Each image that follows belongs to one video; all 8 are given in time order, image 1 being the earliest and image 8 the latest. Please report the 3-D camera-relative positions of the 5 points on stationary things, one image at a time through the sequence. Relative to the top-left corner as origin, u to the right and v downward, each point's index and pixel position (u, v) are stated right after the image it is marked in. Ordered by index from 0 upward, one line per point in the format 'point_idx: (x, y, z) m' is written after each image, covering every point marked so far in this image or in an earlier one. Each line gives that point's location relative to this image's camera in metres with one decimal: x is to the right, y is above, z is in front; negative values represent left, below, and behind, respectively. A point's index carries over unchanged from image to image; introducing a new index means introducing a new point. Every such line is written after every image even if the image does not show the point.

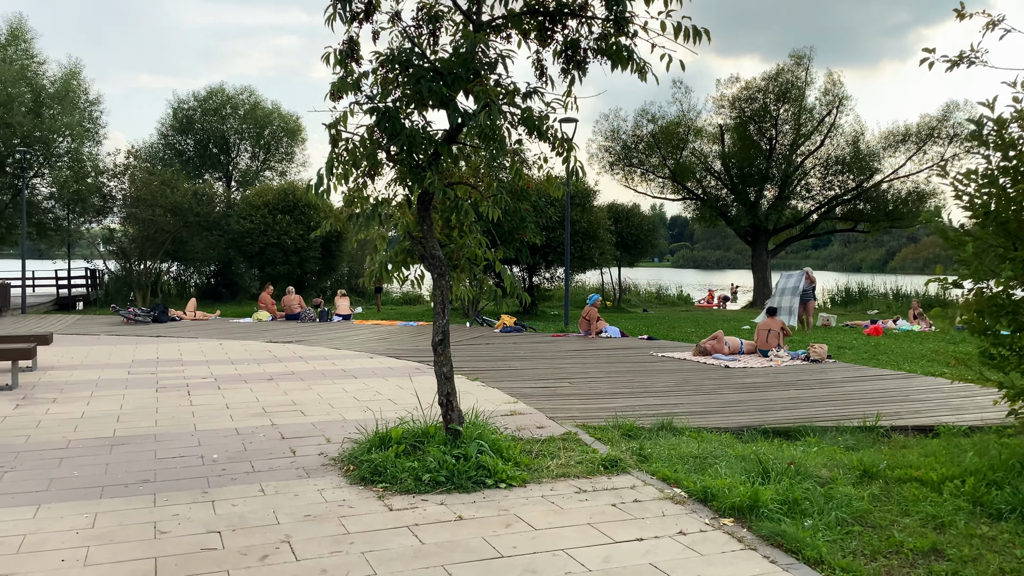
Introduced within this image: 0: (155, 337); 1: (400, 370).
0: (-5.8, -0.8, +13.6) m
1: (-1.3, -0.9, +9.6) m
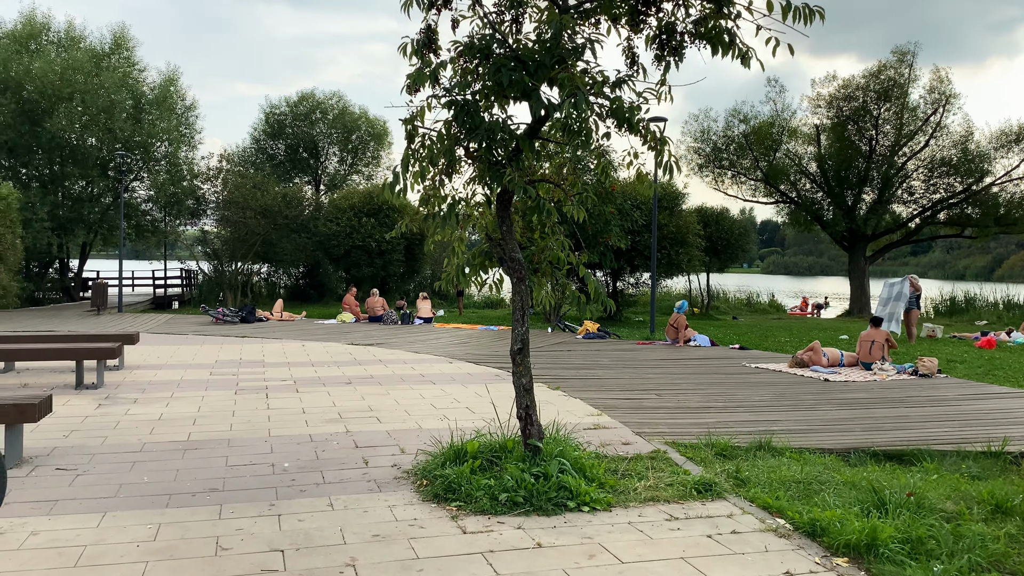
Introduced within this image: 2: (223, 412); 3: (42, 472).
0: (-4.4, -0.8, +13.7) m
1: (-0.3, -1.0, +9.3) m
2: (-2.5, -1.1, +7.3) m
3: (-2.9, -1.1, +5.2) m
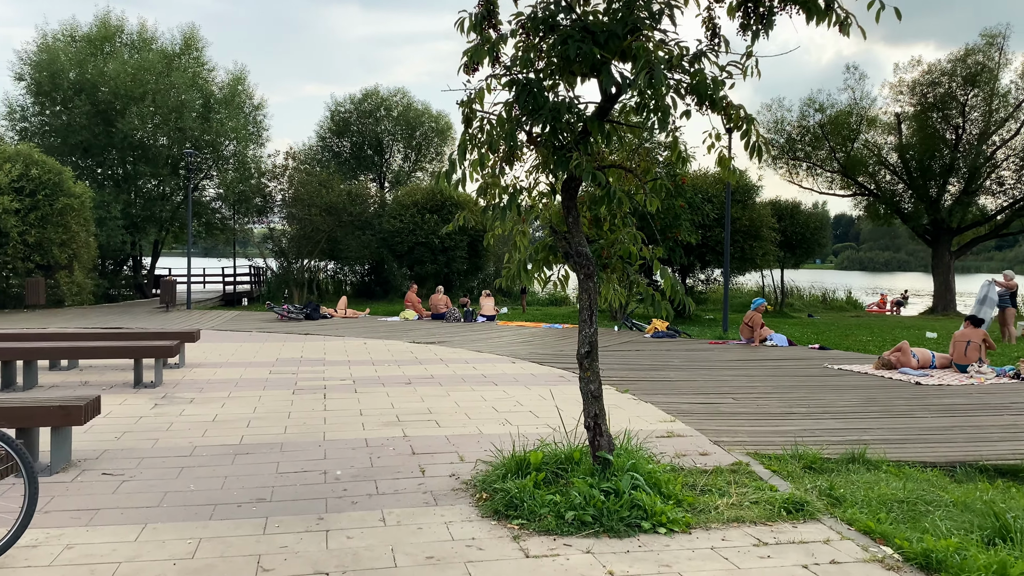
0: (-3.4, -0.7, +13.6) m
1: (+0.4, -1.0, +8.9) m
2: (-2.0, -1.0, +7.0) m
3: (-2.5, -1.1, +5.0) m
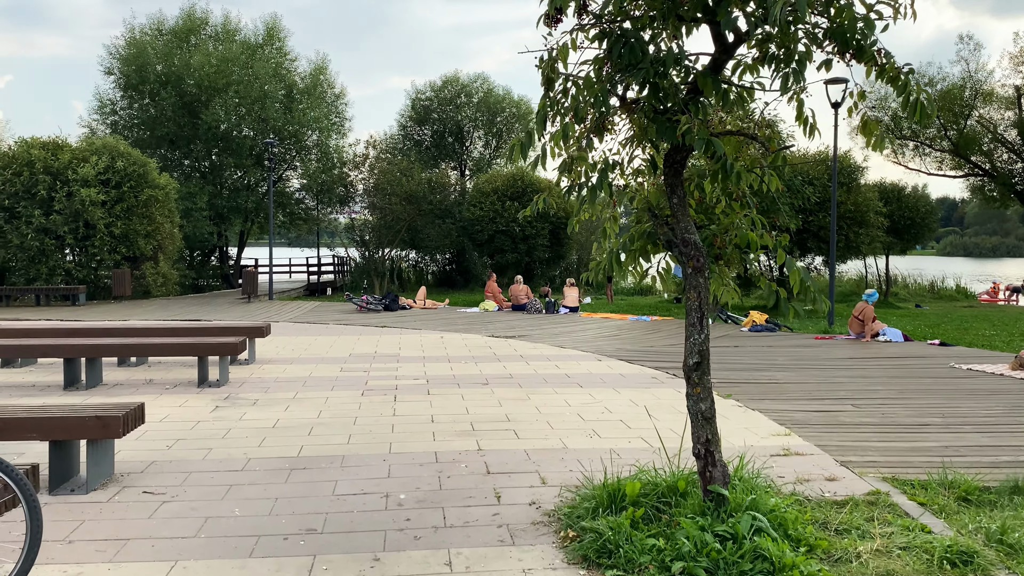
0: (-2.1, -0.6, +13.1) m
1: (+1.2, -0.9, +8.1) m
2: (-1.3, -1.0, +6.5) m
3: (-2.0, -1.1, +4.4) m
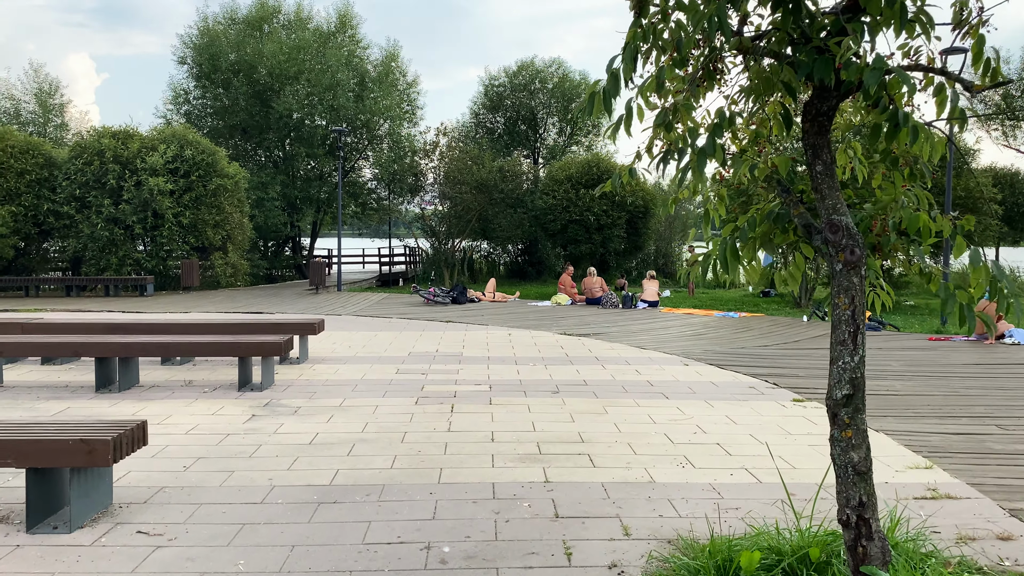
0: (-1.0, -0.5, +12.3) m
1: (+1.8, -0.8, +7.0) m
2: (-0.8, -1.0, +5.6) m
3: (-1.7, -1.1, +3.7) m
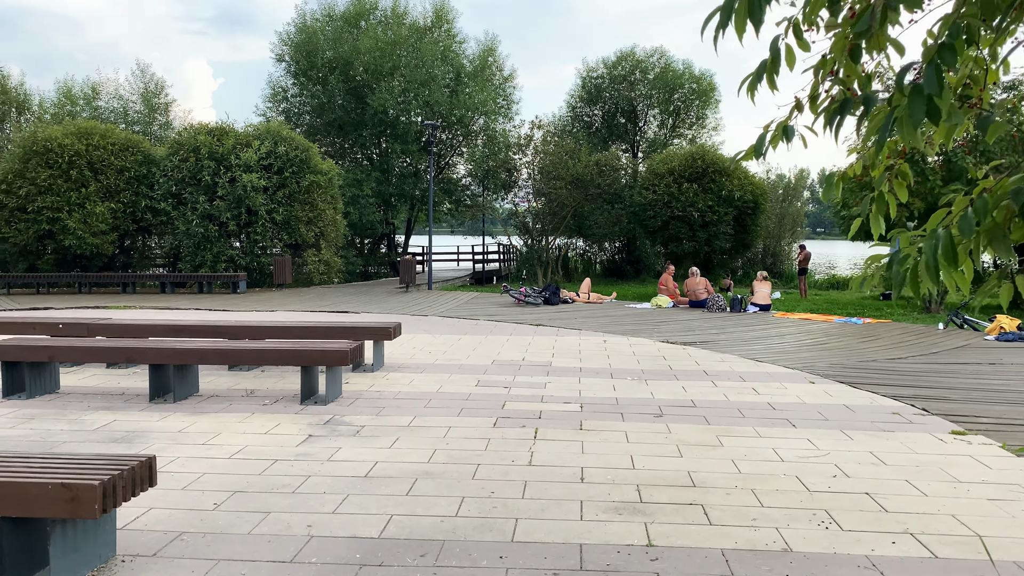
0: (+0.3, -0.5, +11.4) m
1: (+2.5, -0.9, +5.8) m
2: (-0.3, -1.0, +4.7) m
3: (-1.4, -1.1, +2.9) m
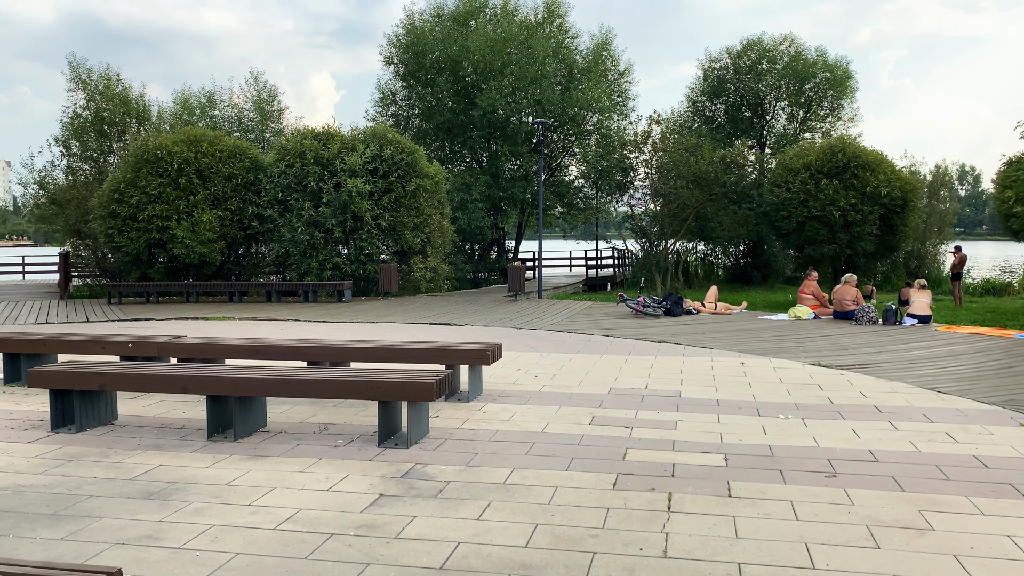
0: (+1.7, -0.6, +10.1) m
1: (+3.1, -1.0, +4.3) m
2: (+0.3, -1.1, +3.5) m
3: (-1.1, -1.2, +1.9) m
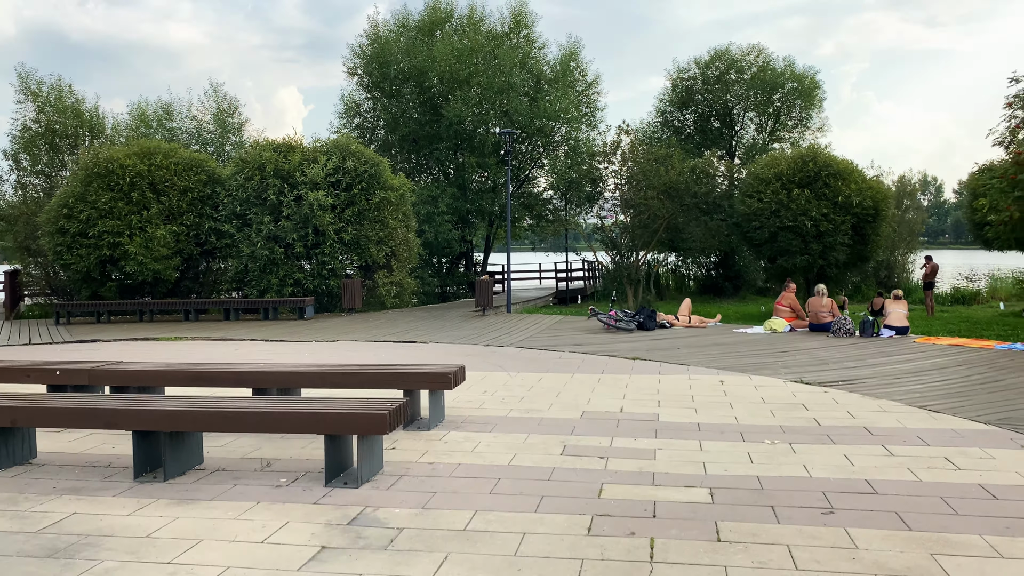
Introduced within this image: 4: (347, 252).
0: (+1.4, -0.8, +9.6) m
1: (+3.0, -1.0, +3.9) m
2: (+0.1, -1.2, +3.0) m
3: (-1.2, -1.3, +1.3) m
4: (-3.6, +0.8, +18.1) m
